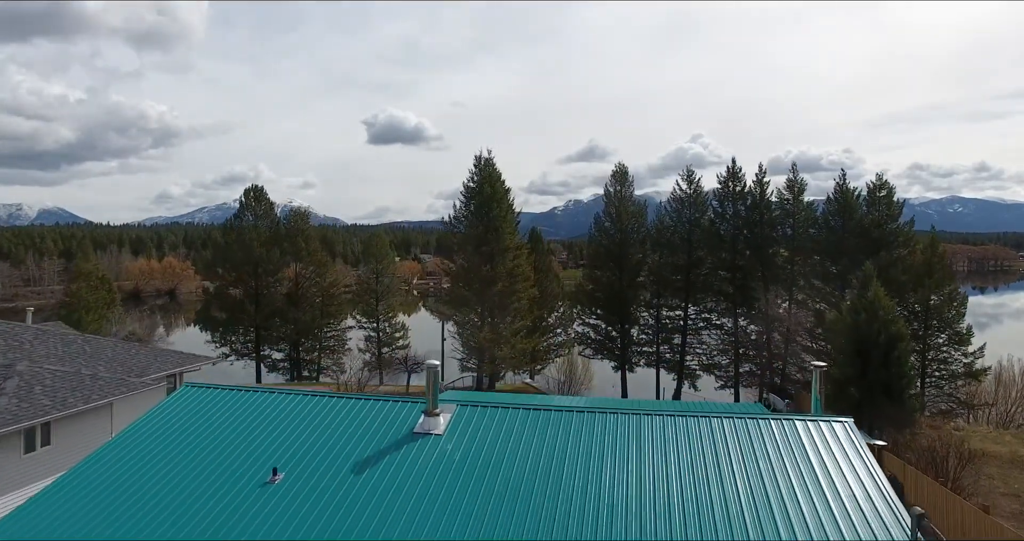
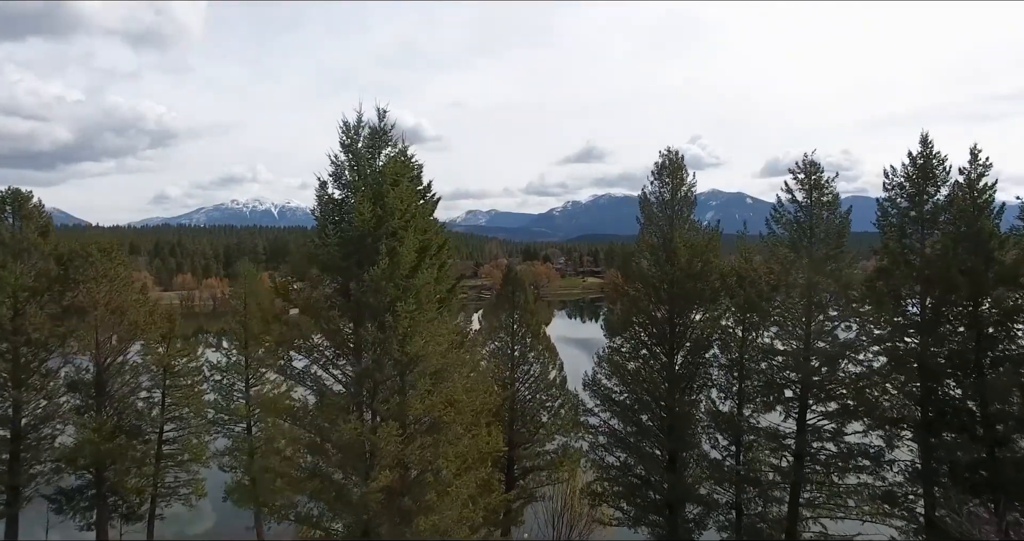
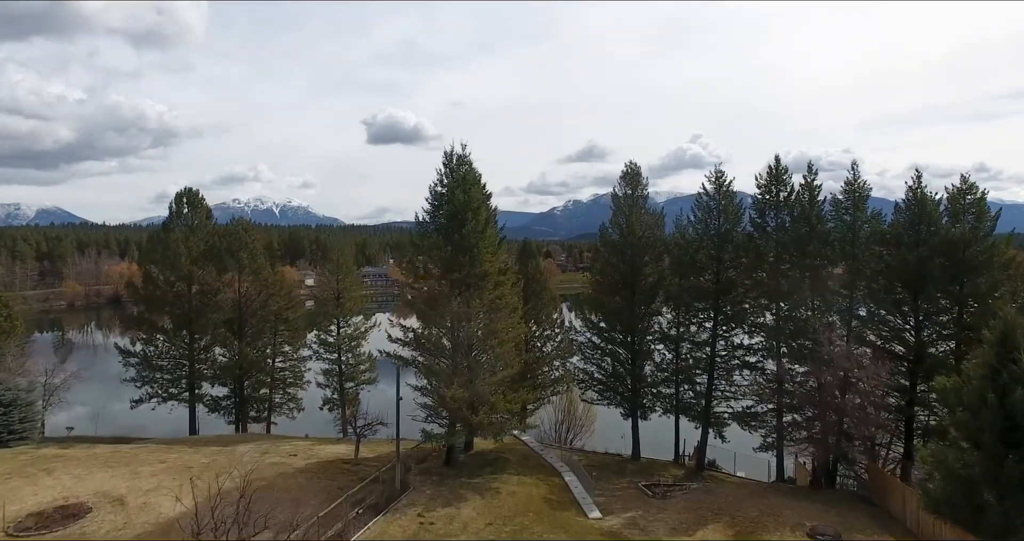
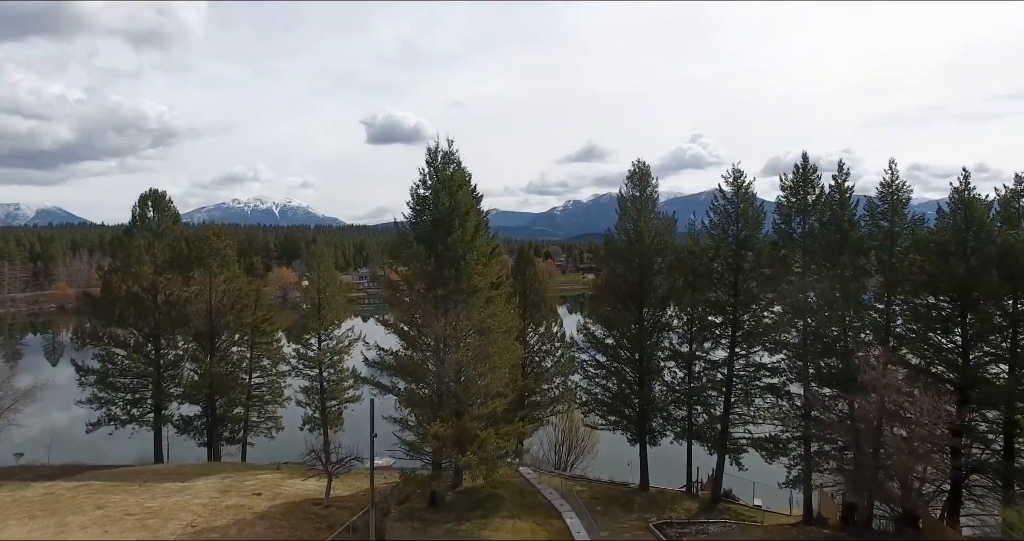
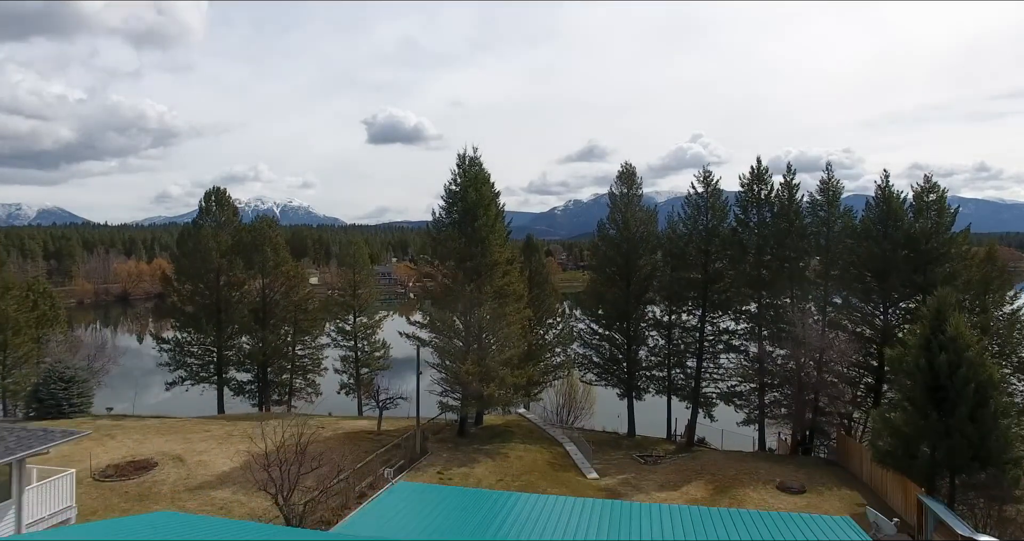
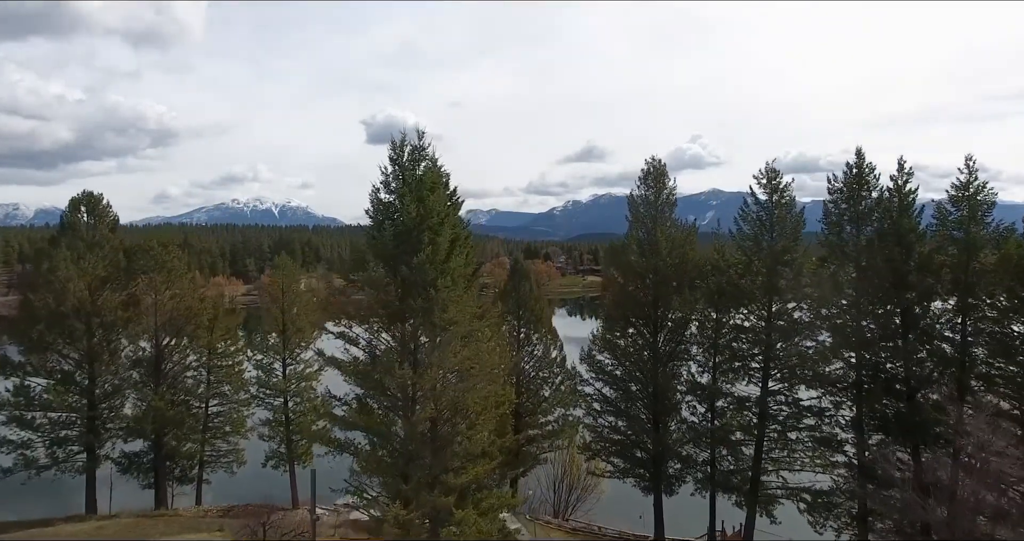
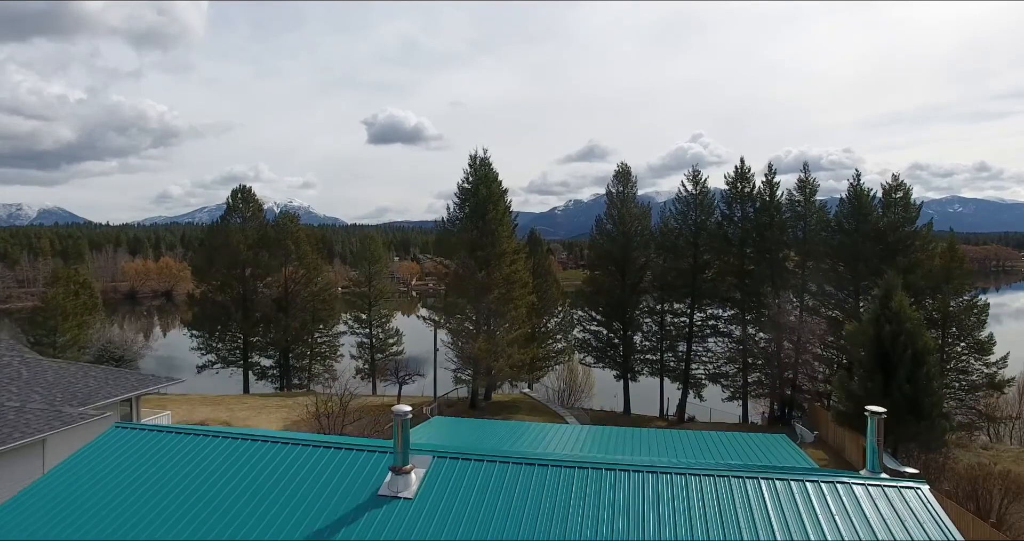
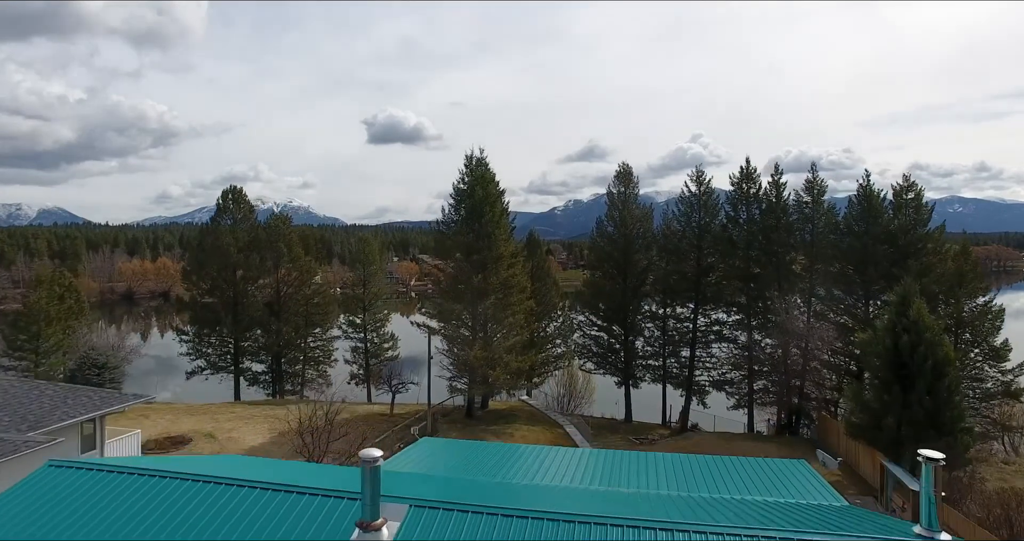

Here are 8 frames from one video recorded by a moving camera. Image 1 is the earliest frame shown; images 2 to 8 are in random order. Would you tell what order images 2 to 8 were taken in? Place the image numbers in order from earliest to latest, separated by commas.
7, 8, 5, 3, 4, 6, 2
